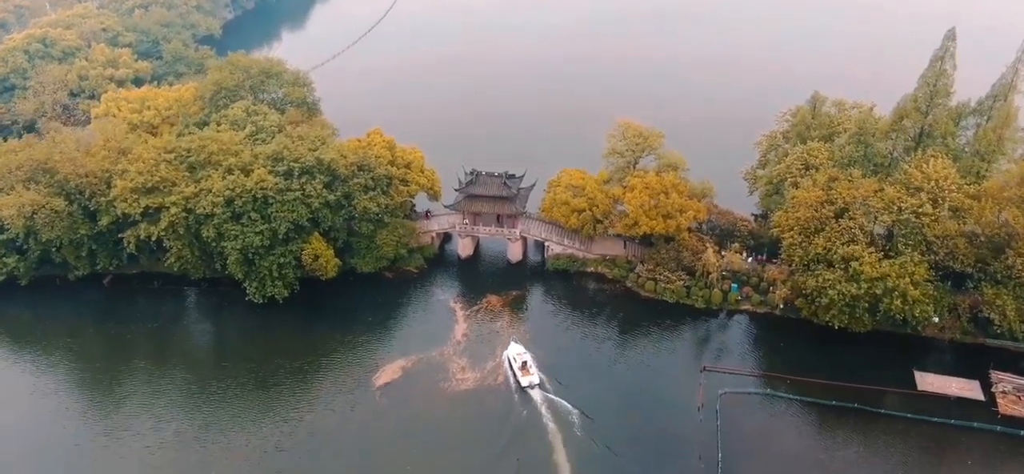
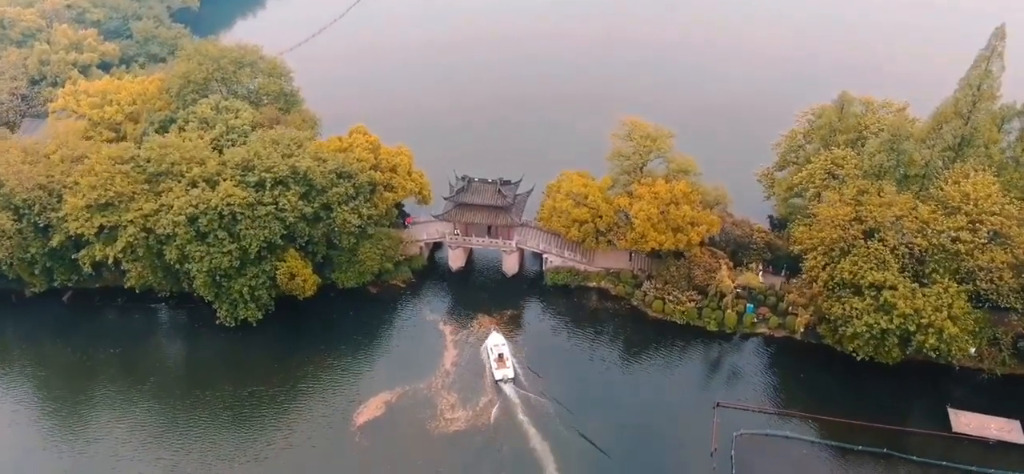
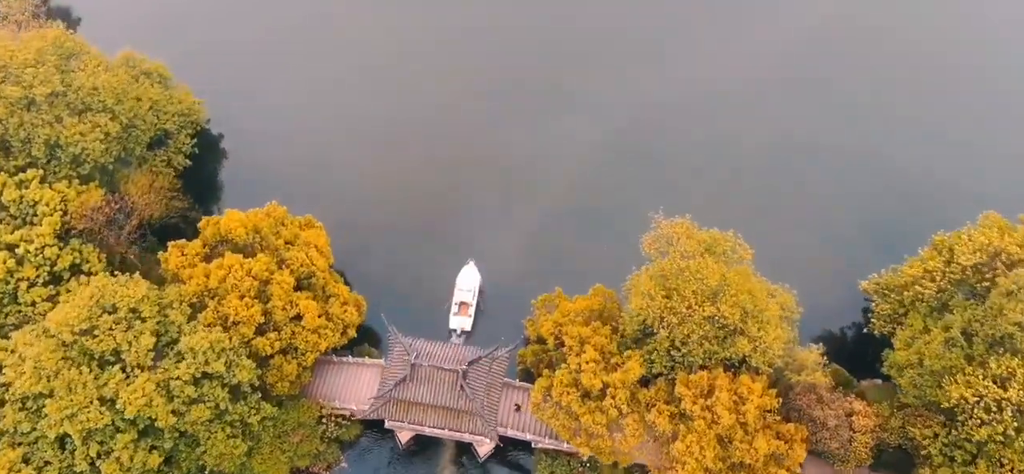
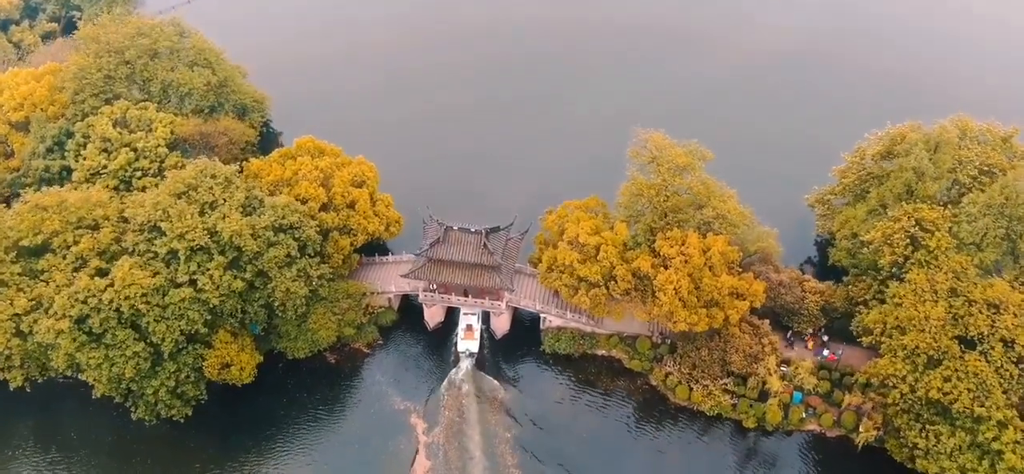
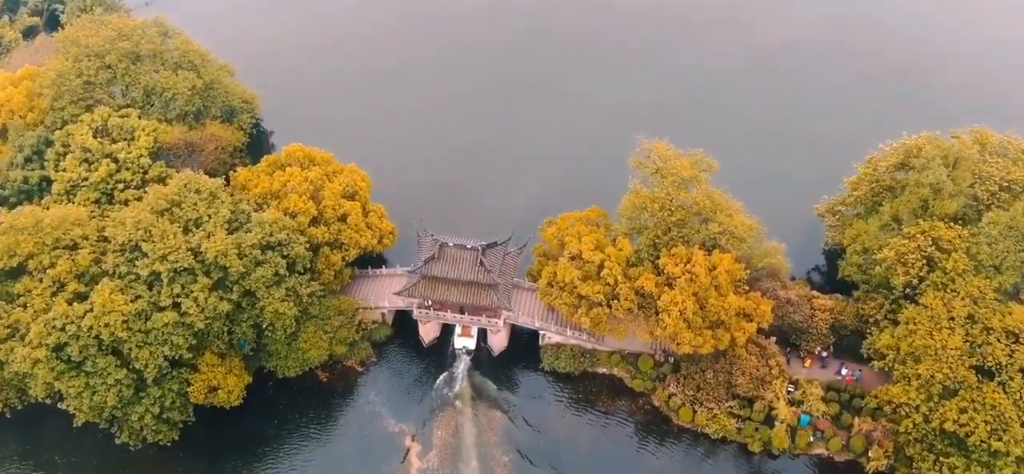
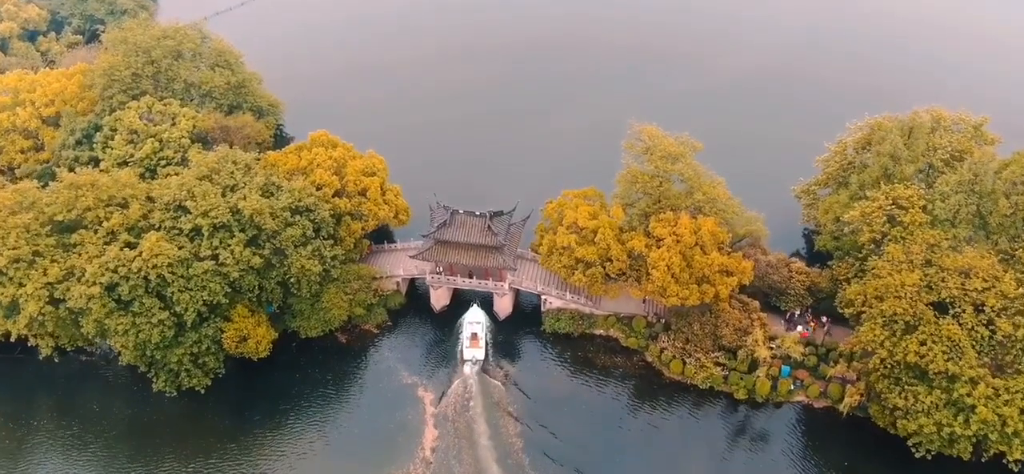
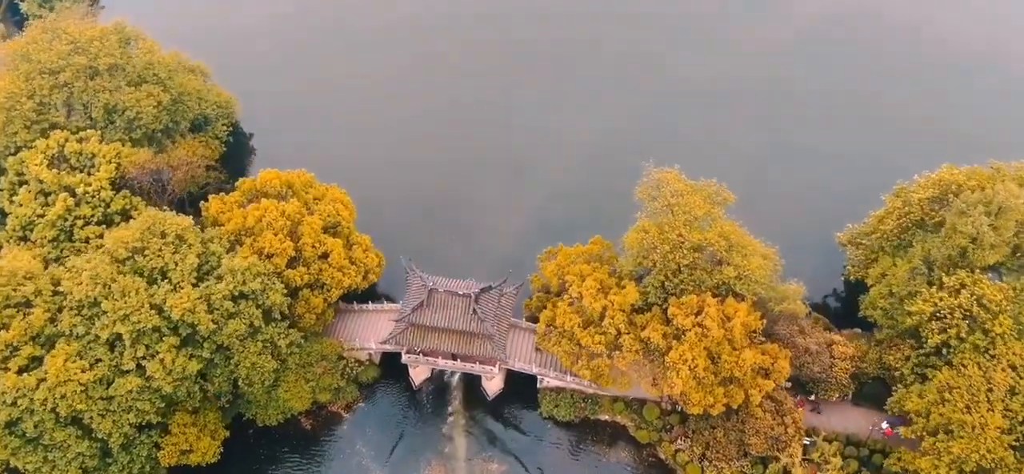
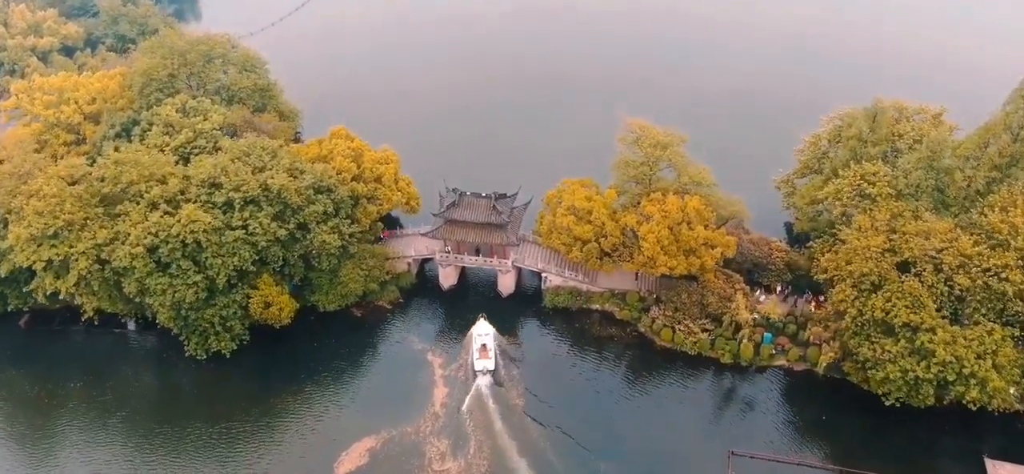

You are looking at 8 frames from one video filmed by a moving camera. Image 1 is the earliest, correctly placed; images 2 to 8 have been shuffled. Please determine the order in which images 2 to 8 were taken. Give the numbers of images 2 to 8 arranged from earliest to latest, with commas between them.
2, 8, 6, 4, 5, 7, 3
